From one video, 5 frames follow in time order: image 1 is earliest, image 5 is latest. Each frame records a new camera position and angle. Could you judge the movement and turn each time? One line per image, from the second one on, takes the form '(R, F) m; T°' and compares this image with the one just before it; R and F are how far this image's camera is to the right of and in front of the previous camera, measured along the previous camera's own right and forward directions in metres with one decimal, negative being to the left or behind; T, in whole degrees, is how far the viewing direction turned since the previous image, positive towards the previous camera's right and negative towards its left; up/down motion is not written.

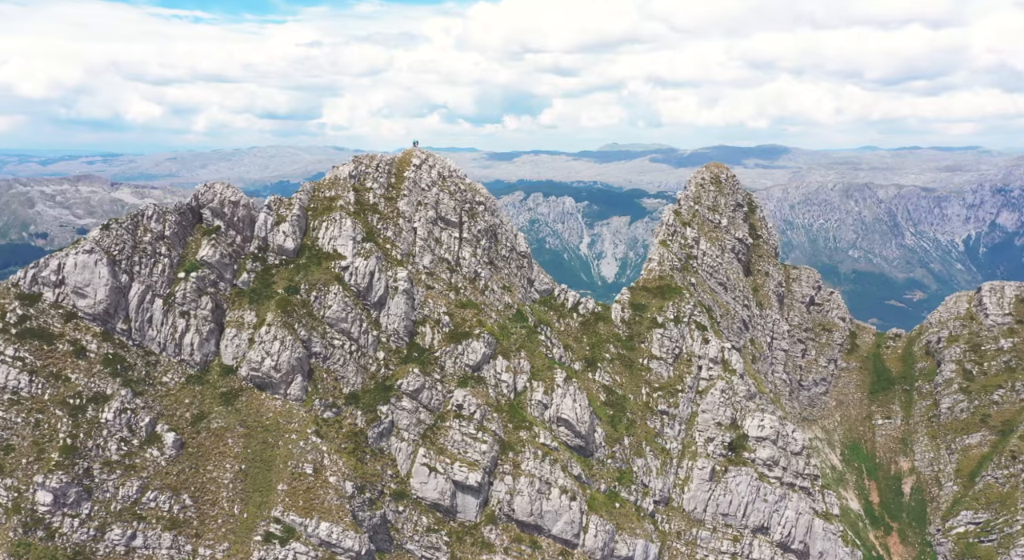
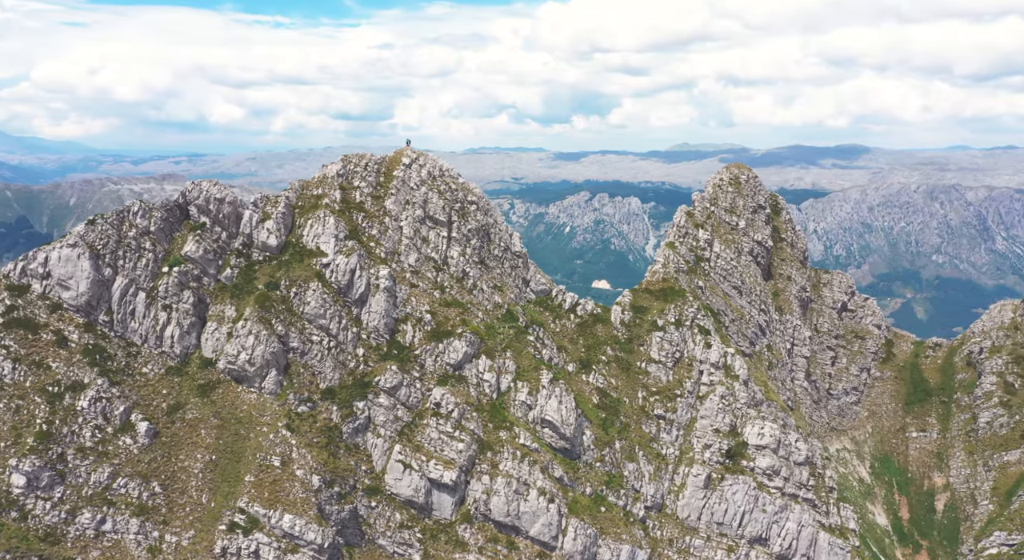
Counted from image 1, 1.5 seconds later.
(+12.7, +1.1) m; -4°
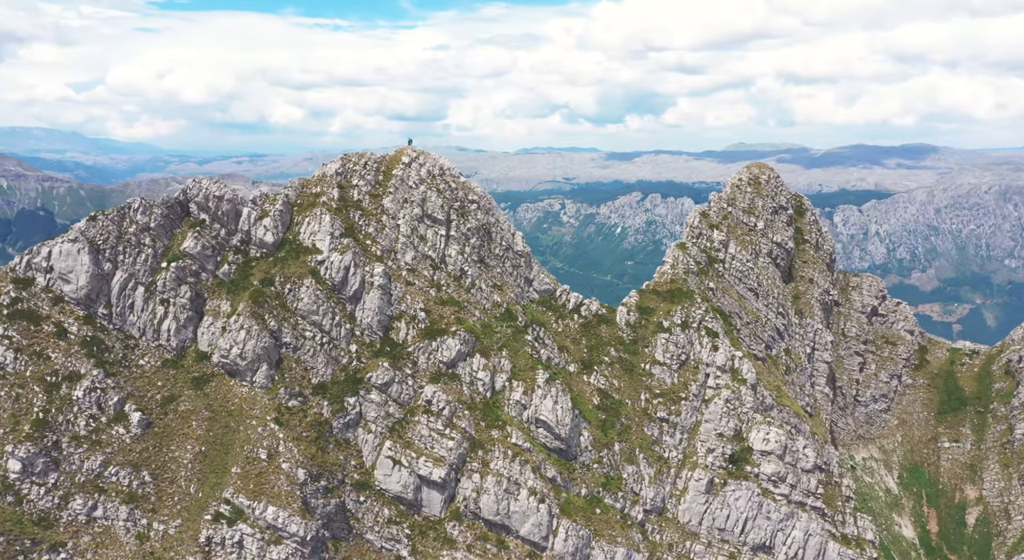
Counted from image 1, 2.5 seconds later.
(+8.8, +0.5) m; -4°
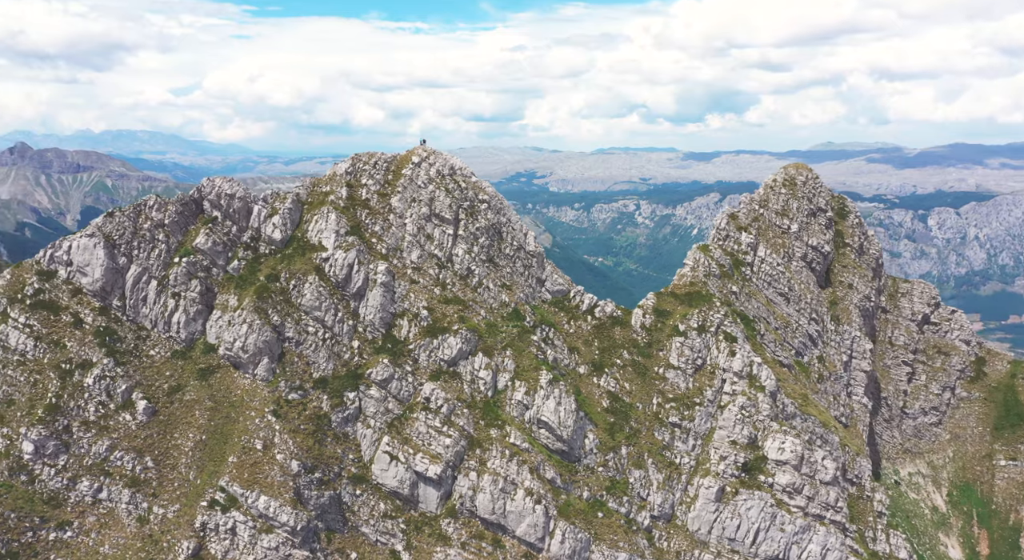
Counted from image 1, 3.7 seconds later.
(+11.3, +0.6) m; -5°
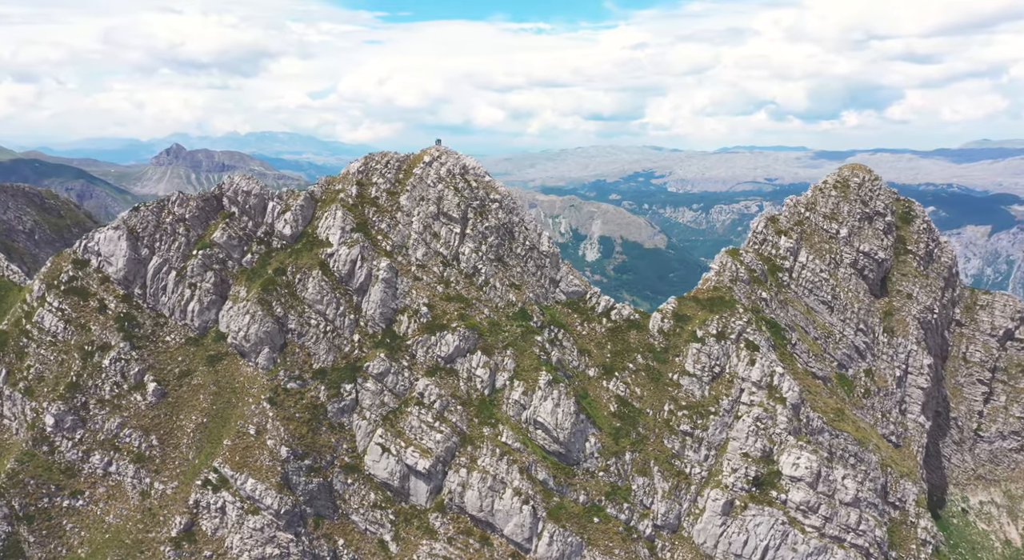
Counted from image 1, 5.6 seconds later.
(+18.4, +1.1) m; -8°
